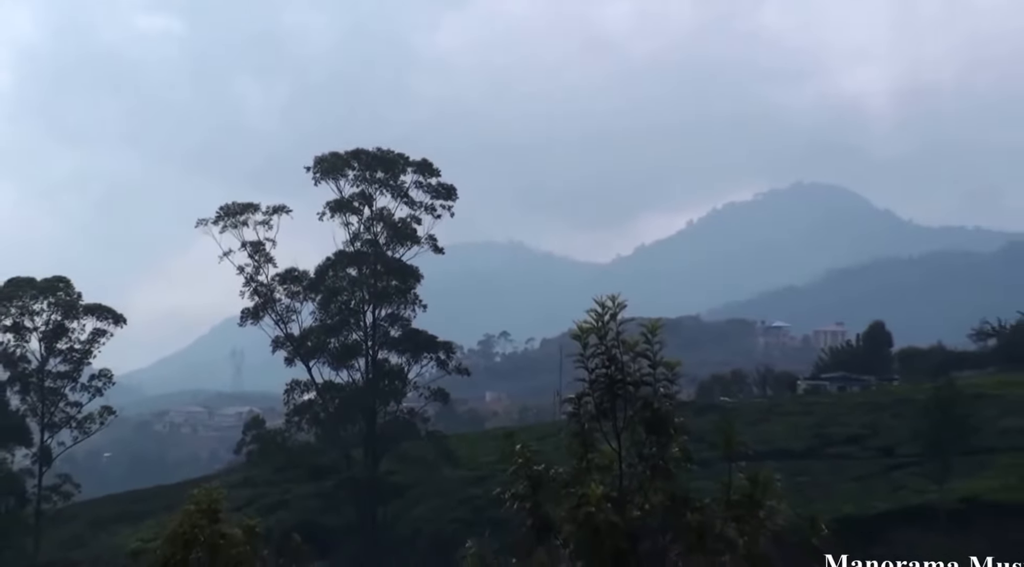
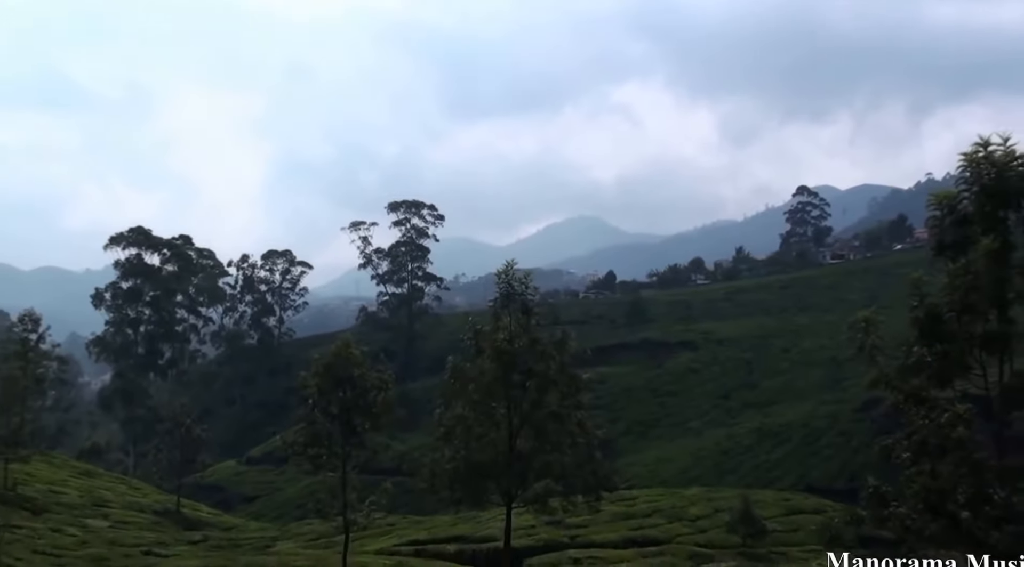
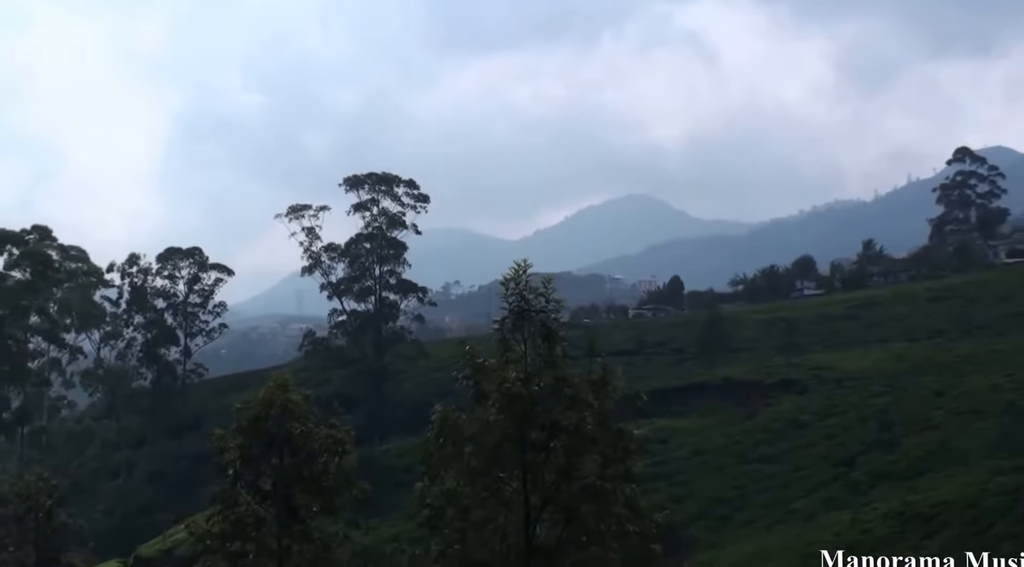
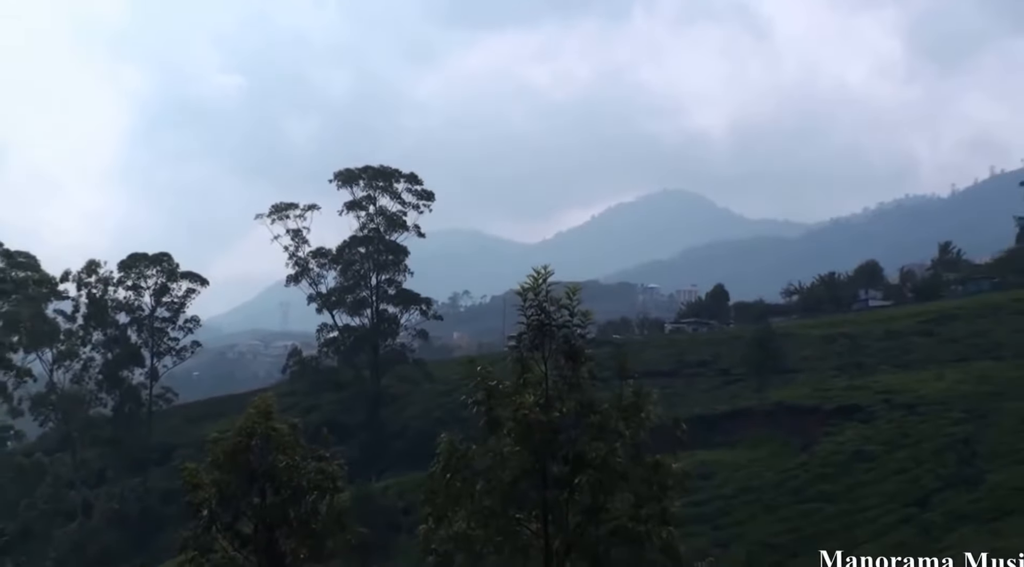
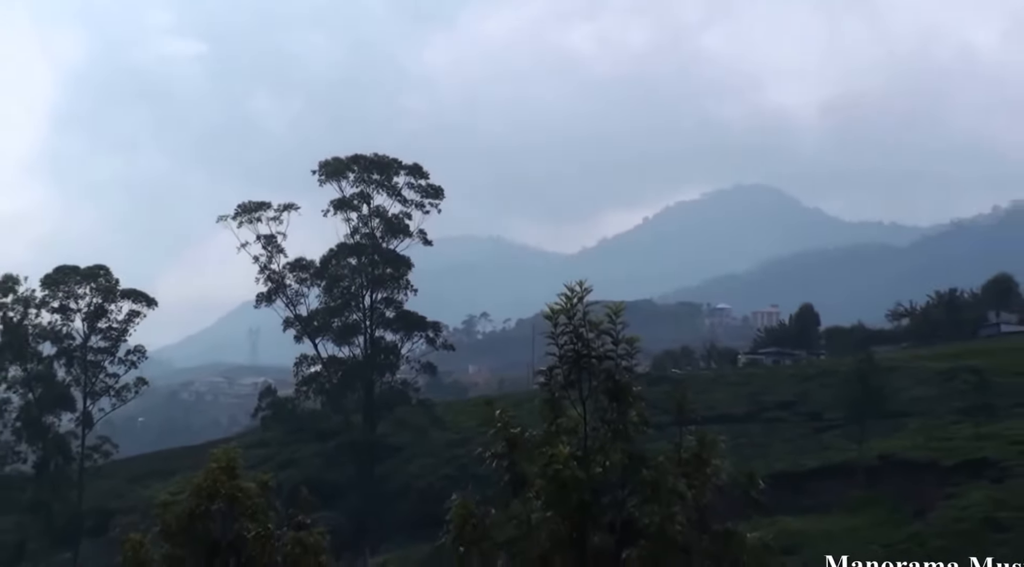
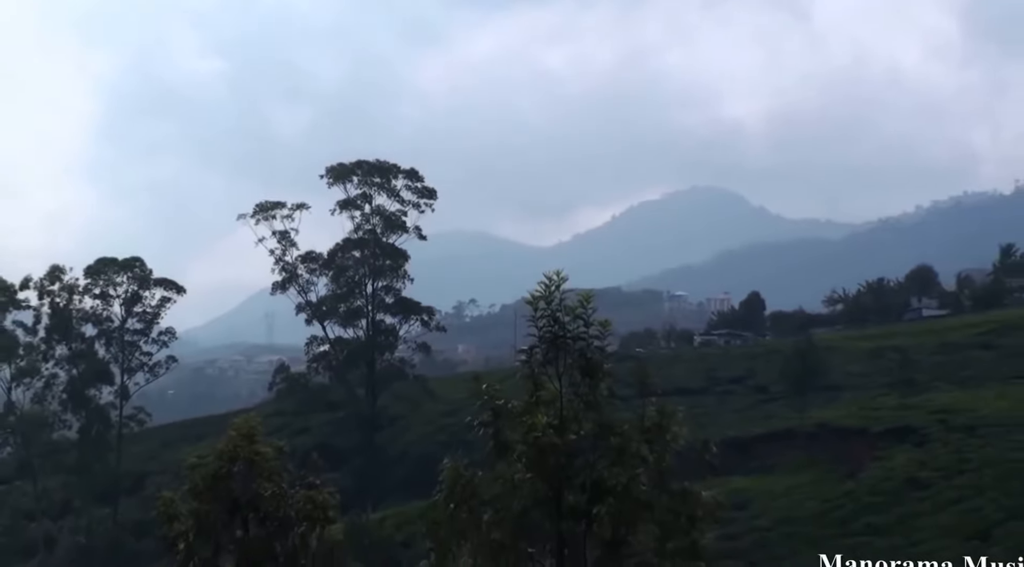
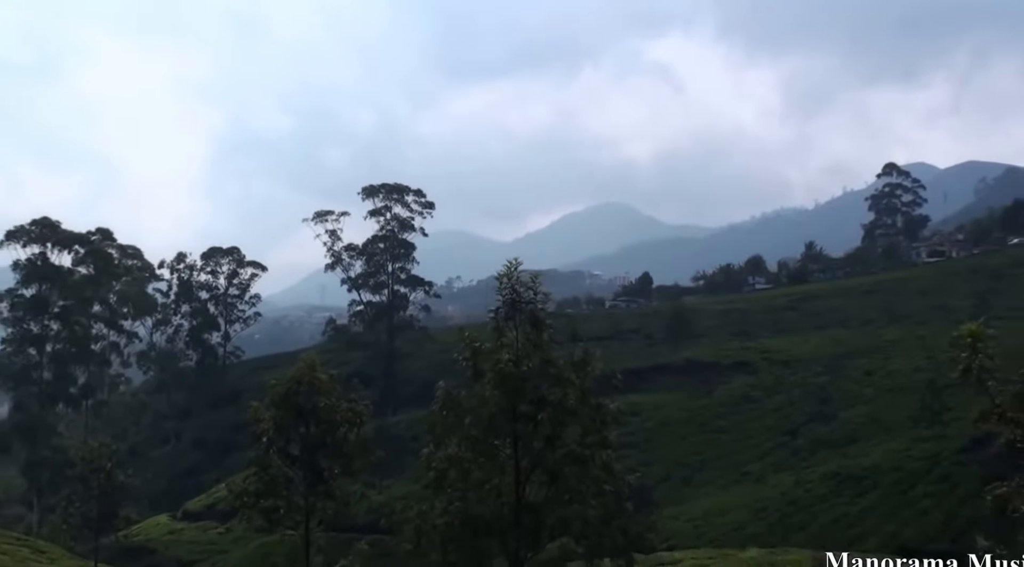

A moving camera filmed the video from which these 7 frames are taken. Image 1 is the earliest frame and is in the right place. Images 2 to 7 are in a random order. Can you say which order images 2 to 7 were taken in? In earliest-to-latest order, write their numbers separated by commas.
5, 6, 4, 3, 7, 2
